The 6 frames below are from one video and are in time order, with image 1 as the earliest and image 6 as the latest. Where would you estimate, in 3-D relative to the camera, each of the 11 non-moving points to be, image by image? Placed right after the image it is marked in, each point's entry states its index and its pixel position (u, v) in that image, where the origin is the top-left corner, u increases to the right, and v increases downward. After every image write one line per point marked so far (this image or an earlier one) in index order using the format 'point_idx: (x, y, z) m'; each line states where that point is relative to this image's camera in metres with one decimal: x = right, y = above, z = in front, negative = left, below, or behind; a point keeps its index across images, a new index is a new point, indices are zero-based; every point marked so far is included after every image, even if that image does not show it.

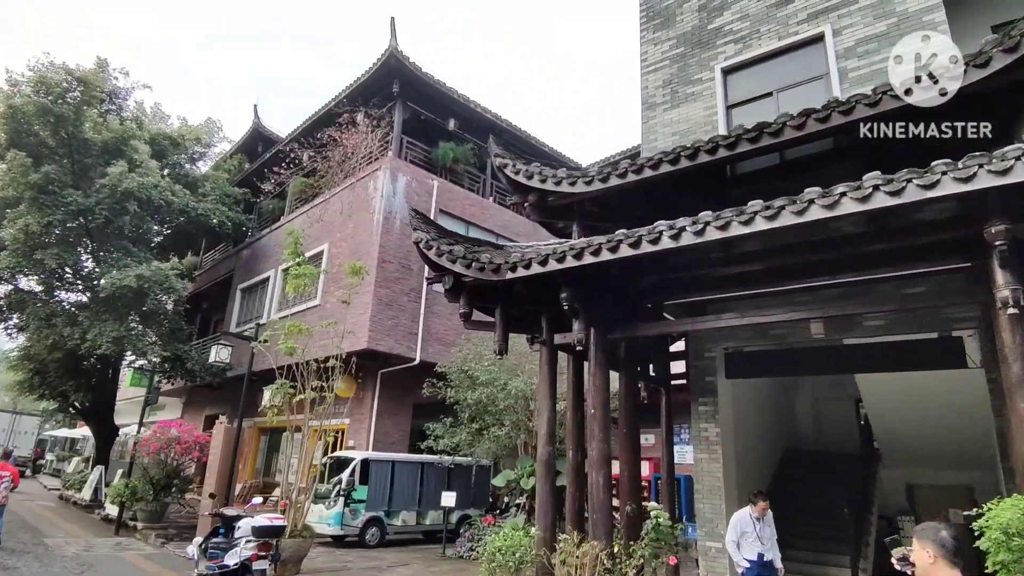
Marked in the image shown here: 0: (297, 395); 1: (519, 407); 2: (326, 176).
0: (-3.5, -1.7, +9.4) m
1: (+0.1, -2.4, +11.6) m
2: (-5.2, +3.1, +16.2) m
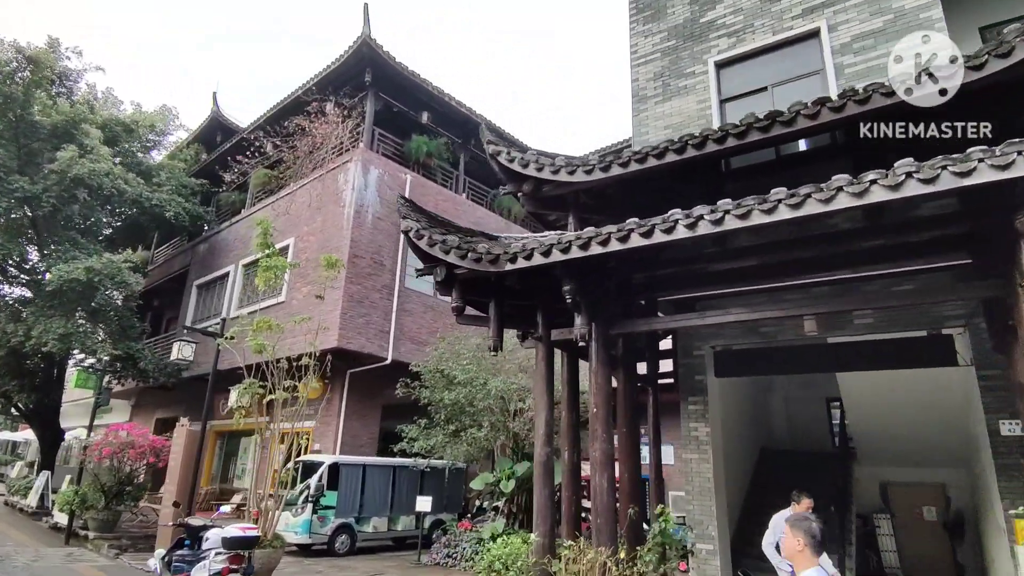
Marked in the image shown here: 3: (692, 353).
0: (-3.7, -1.6, +8.8) m
1: (-0.3, -2.3, +11.2) m
2: (-5.8, +3.2, +15.5) m
3: (+2.6, -1.0, +8.6) m
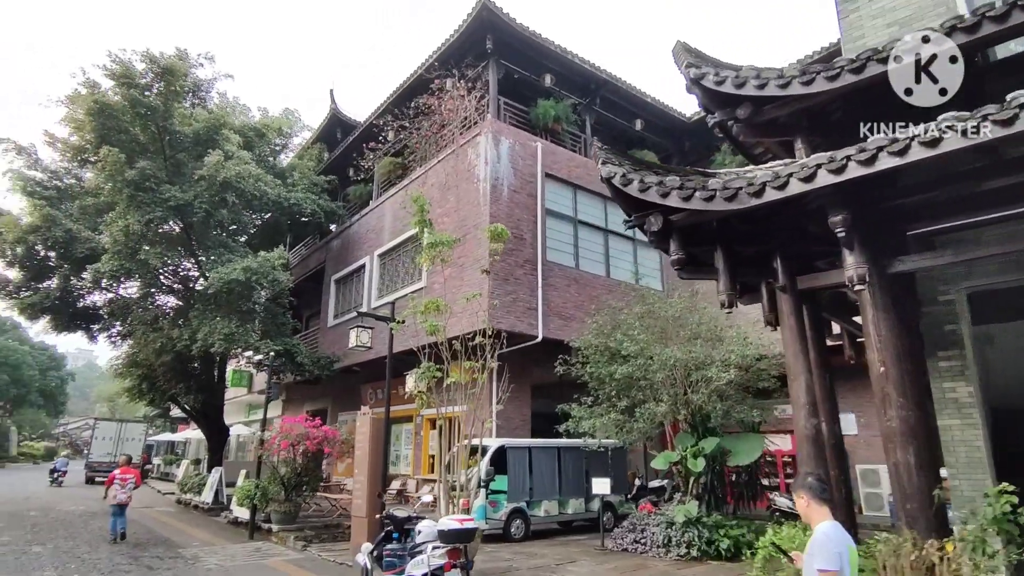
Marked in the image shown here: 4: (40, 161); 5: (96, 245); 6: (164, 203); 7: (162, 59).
0: (-1.0, -1.3, +8.4) m
1: (+2.8, -1.6, +10.2) m
2: (-2.4, +3.6, +15.2) m
3: (+5.2, -0.1, +7.1) m
4: (-13.9, +3.7, +17.2) m
5: (-11.7, +1.2, +16.4) m
6: (-8.3, +2.1, +14.0) m
7: (-8.5, +5.6, +14.2) m
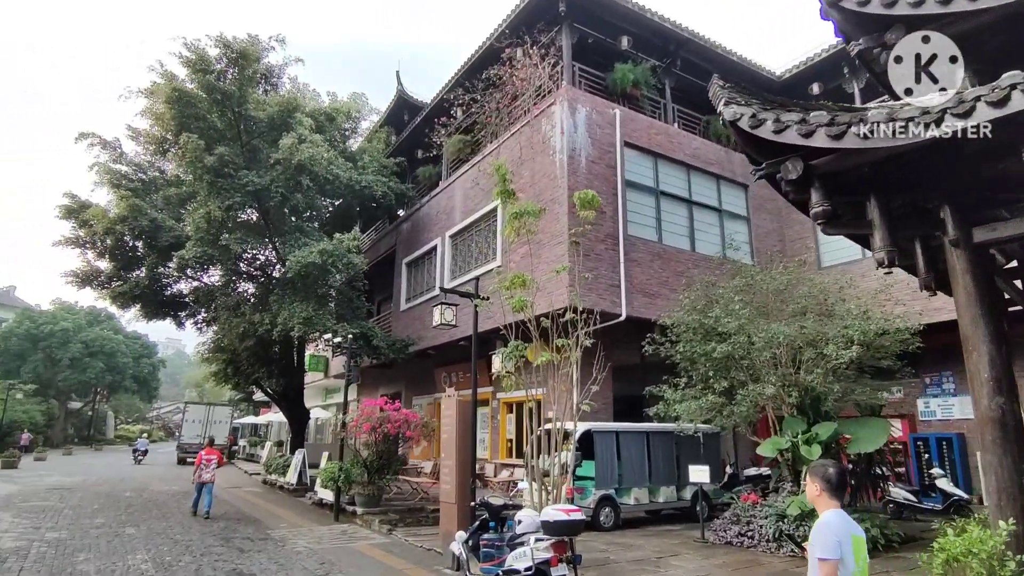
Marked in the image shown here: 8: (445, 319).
0: (+0.3, -0.9, +7.8) m
1: (+4.3, -1.1, +9.3) m
2: (-0.6, +4.1, +14.7) m
3: (+6.2, +0.3, +5.9) m
4: (-11.7, +4.0, +17.8) m
5: (-9.6, +1.6, +16.8) m
6: (-6.5, +2.4, +14.2) m
7: (-6.7, +5.9, +14.3) m
8: (-0.9, -0.4, +7.9) m
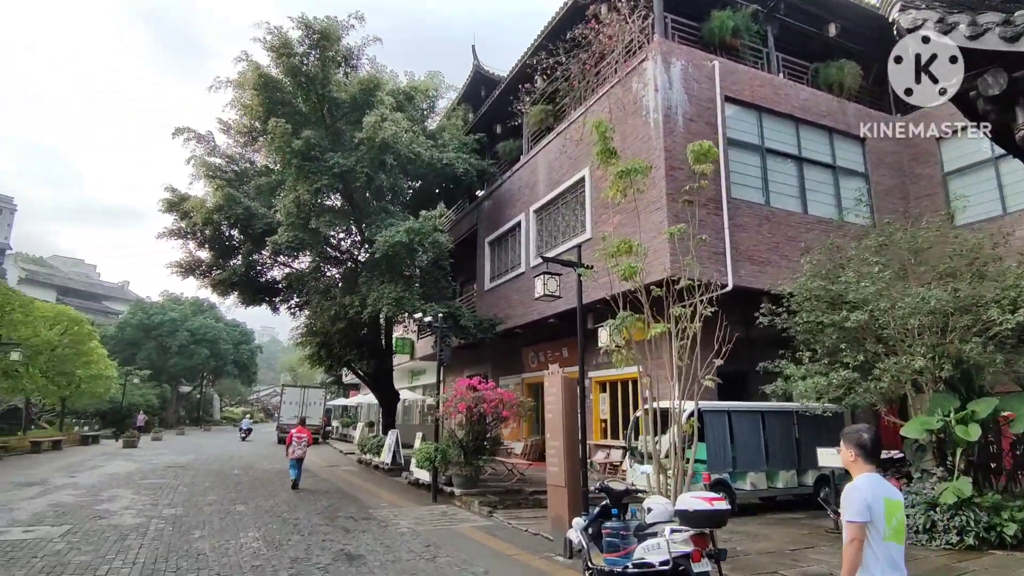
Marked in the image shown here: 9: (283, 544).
0: (+1.6, -0.5, +7.1) m
1: (+5.8, -0.5, +8.1) m
2: (+1.5, +4.7, +13.9) m
3: (+7.2, +0.8, +4.5) m
4: (-9.2, +4.4, +18.4) m
5: (-7.1, +2.0, +17.2) m
6: (-4.5, +2.8, +14.2) m
7: (-4.8, +6.4, +14.2) m
8: (+0.4, 0.0, +7.3) m
9: (-3.0, -3.3, +7.6) m
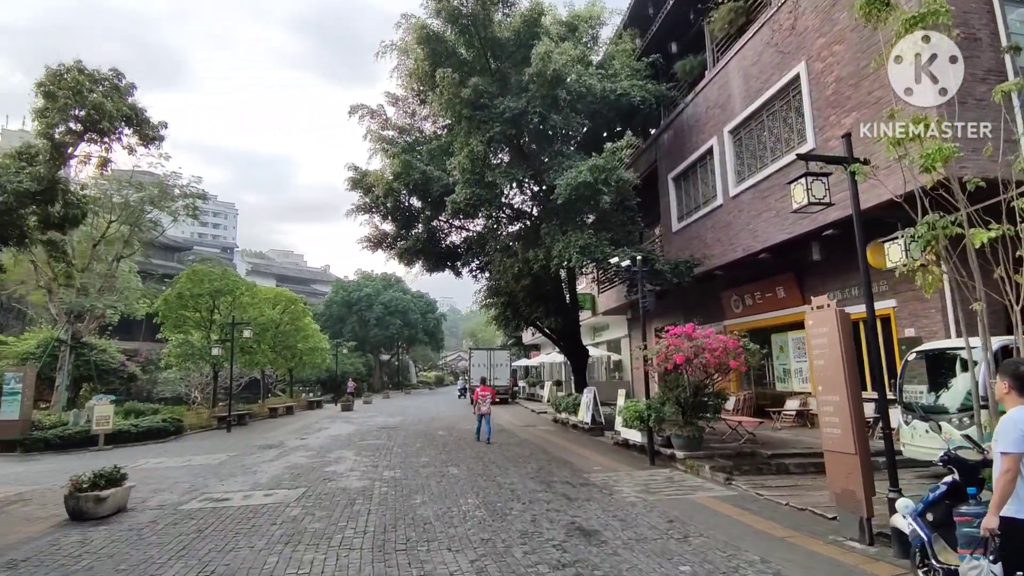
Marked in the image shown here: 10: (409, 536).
0: (+3.9, +0.5, +5.1) m
1: (+8.2, +0.8, +4.8) m
2: (+5.1, +6.2, +11.3) m
3: (+8.4, +2.0, +0.9) m
4: (-3.9, +5.4, +18.6) m
5: (-1.9, +3.0, +17.0) m
6: (-0.3, +3.9, +13.3) m
7: (-0.9, +7.3, +13.2) m
8: (+2.8, +0.8, +5.6) m
9: (-0.1, -2.7, +7.0) m
10: (-1.1, -2.6, +6.2) m
